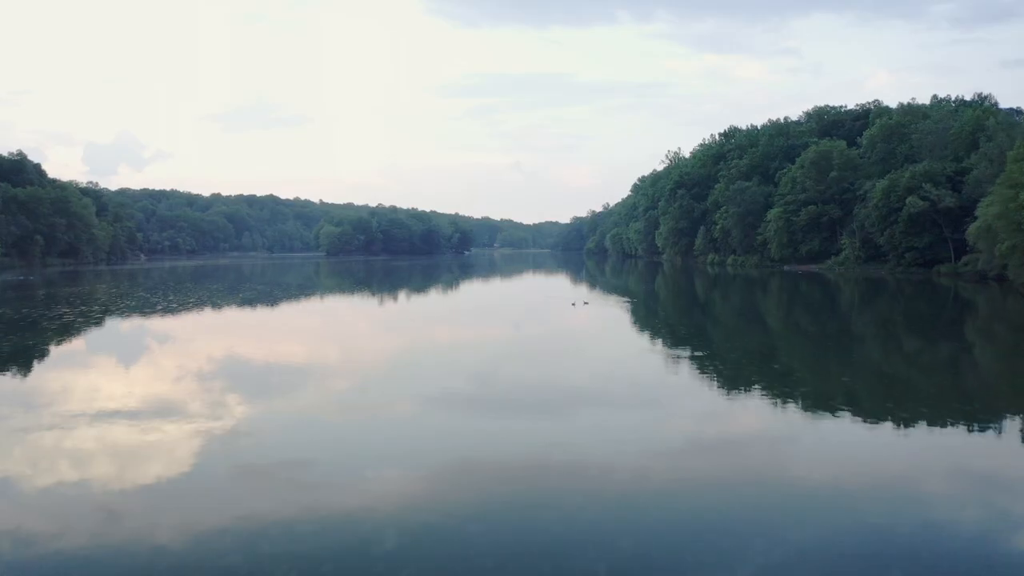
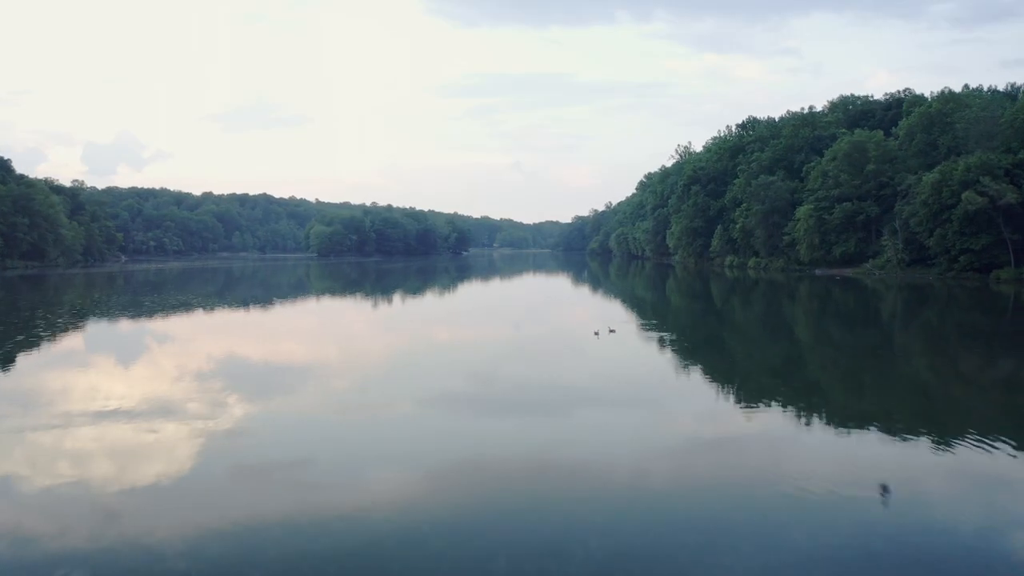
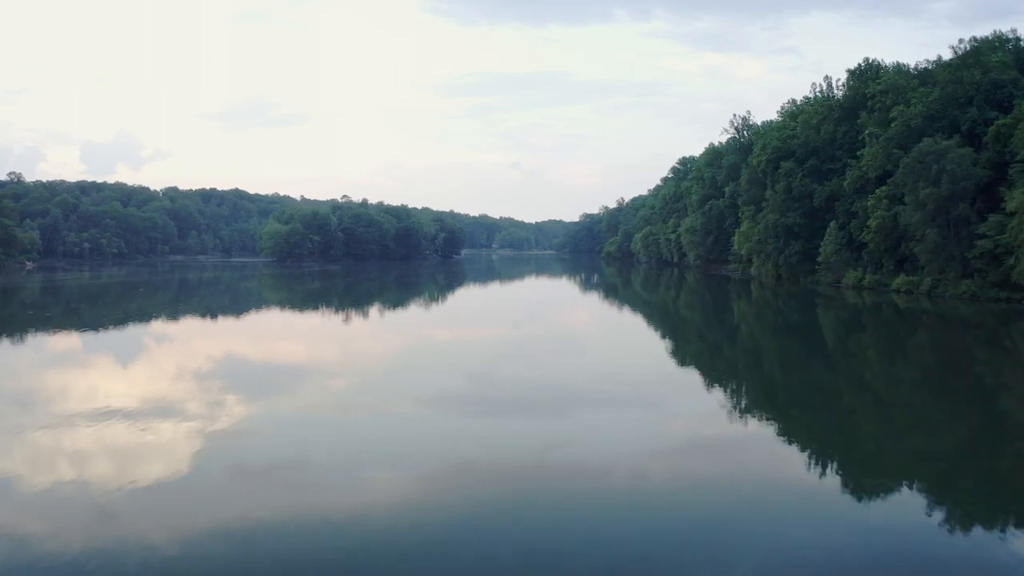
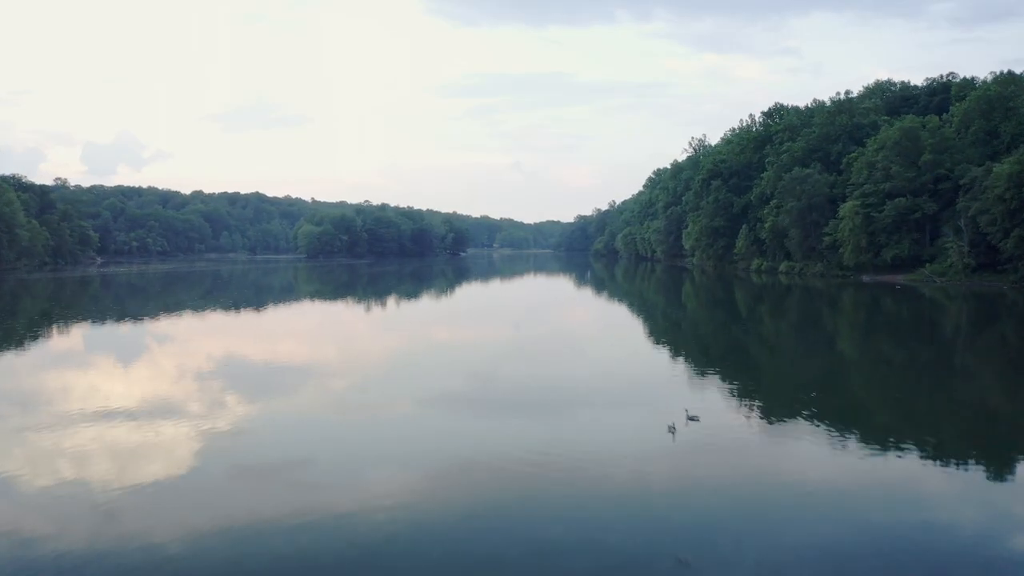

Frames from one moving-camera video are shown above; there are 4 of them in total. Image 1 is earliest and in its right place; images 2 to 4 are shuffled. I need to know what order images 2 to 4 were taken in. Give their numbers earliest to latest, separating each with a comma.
2, 4, 3
